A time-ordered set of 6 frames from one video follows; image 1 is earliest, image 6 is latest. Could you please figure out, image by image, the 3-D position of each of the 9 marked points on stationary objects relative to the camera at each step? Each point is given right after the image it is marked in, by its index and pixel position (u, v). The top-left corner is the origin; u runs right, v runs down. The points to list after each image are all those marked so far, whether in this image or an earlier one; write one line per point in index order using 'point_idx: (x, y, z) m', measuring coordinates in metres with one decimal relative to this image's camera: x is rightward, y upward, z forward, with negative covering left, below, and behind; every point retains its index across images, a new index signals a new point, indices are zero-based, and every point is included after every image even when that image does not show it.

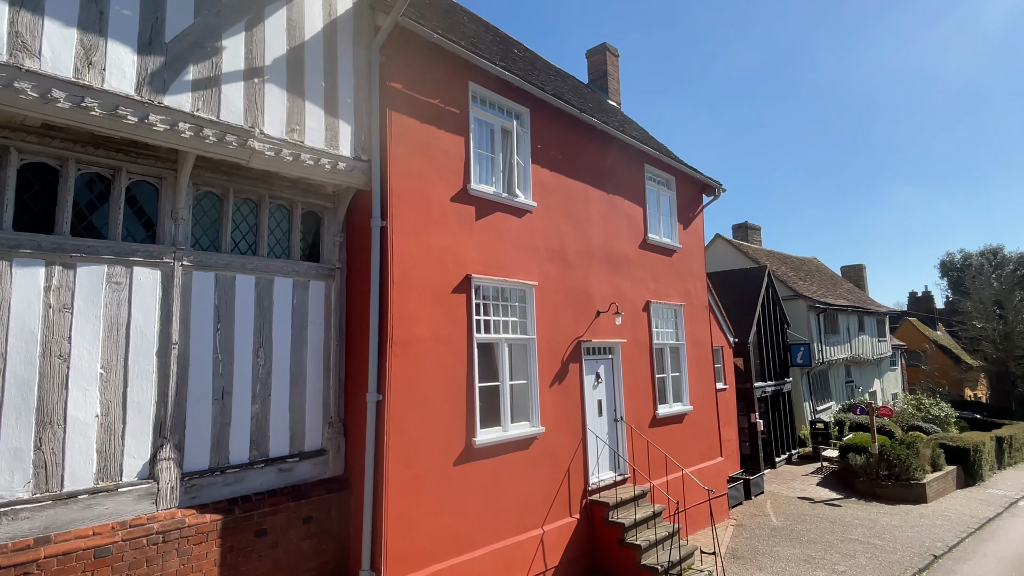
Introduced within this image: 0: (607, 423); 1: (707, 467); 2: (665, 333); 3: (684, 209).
0: (+1.3, -1.9, +8.8) m
1: (+3.4, -3.1, +10.9) m
2: (+2.6, -0.8, +10.7) m
3: (+3.2, +1.4, +11.6) m
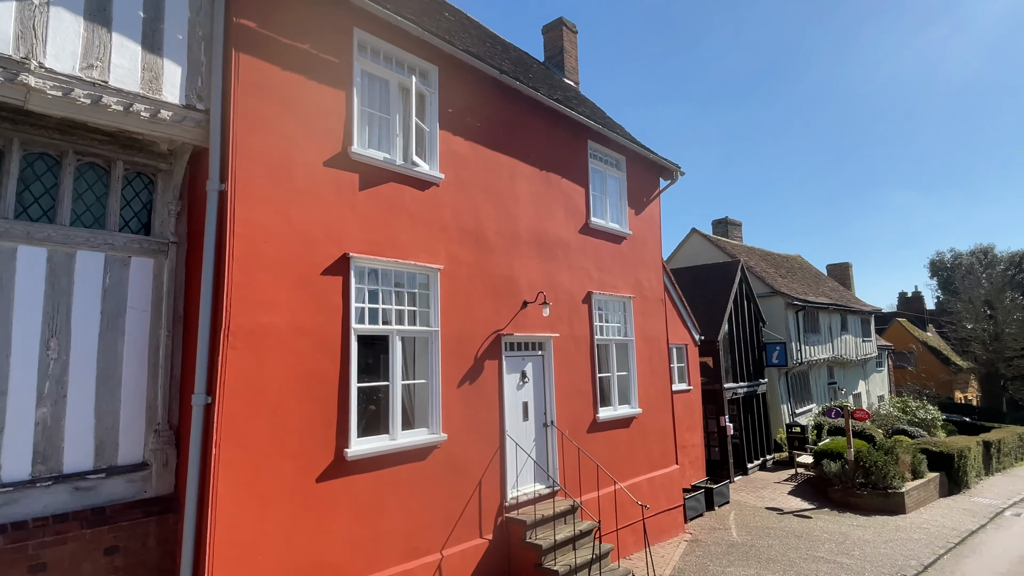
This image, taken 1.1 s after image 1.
0: (+0.3, -1.7, +7.8) m
1: (+2.3, -3.0, +9.9) m
2: (+1.5, -0.6, +9.6) m
3: (+2.1, +1.6, +10.5) m
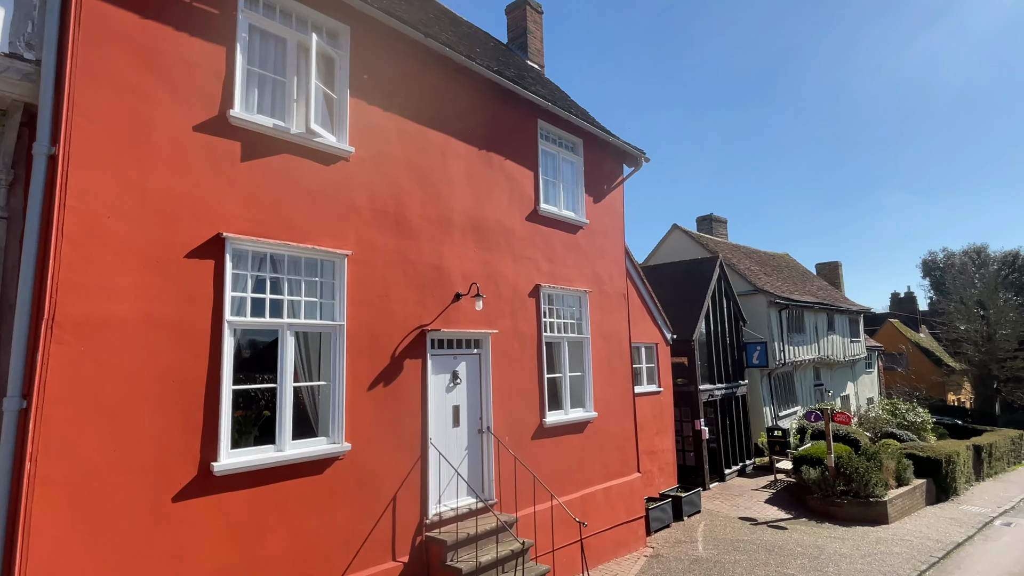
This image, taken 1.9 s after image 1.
0: (-0.5, -1.6, +7.0) m
1: (+1.5, -2.9, +9.1) m
2: (+0.7, -0.5, +8.8) m
3: (+1.3, +1.7, +9.7) m
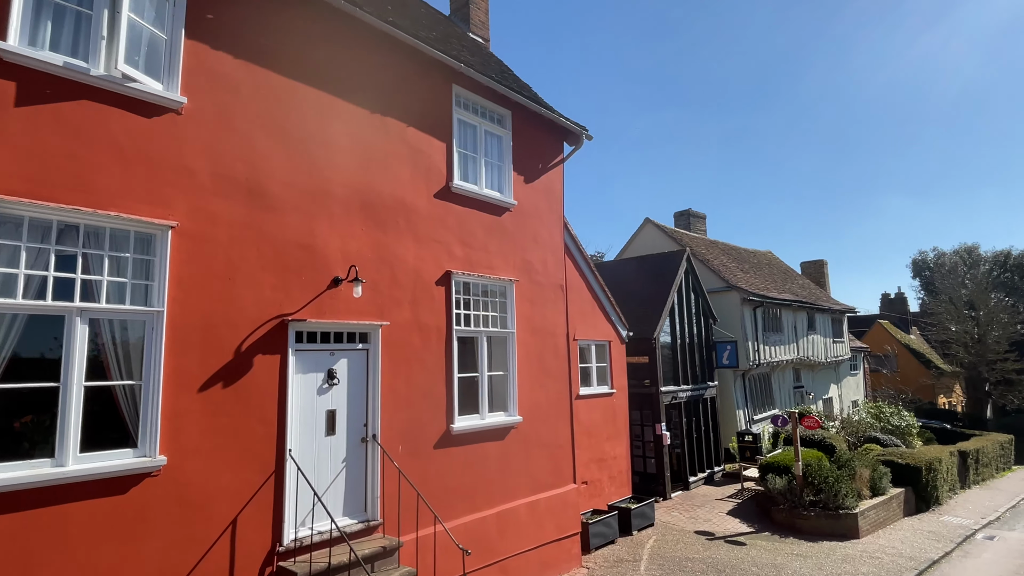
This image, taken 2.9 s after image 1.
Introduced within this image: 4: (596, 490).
0: (-1.6, -1.5, +6.0) m
1: (+0.4, -2.7, +8.1) m
2: (-0.4, -0.4, +7.8) m
3: (+0.2, +1.8, +8.7) m
4: (+1.4, -3.4, +10.6) m
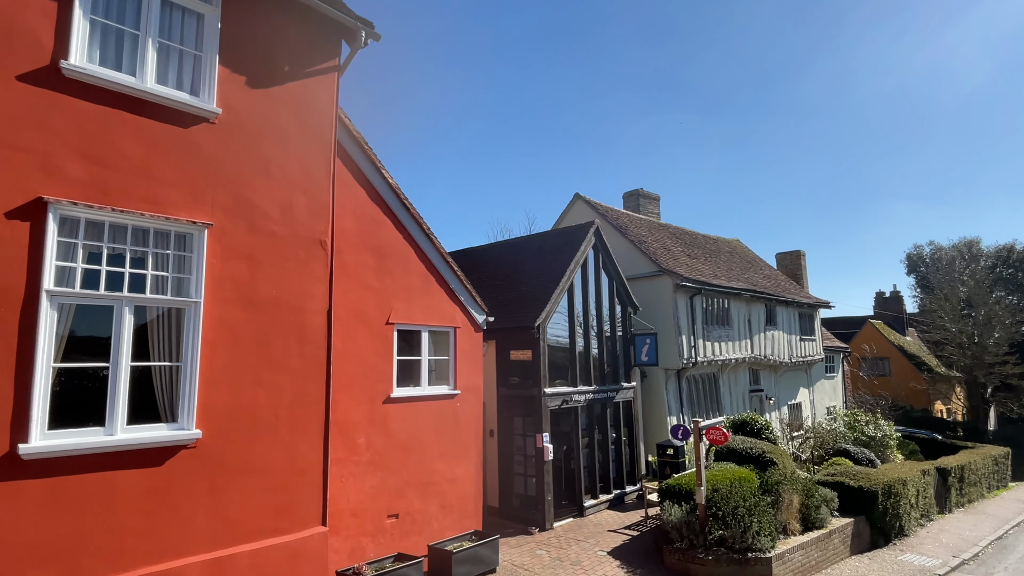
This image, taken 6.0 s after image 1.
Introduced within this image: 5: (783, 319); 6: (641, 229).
0: (-4.3, -1.0, +3.3) m
1: (-2.3, -2.3, +5.4) m
2: (-3.0, +0.1, +5.1) m
3: (-2.4, +2.3, +6.1) m
4: (-1.2, -3.0, +7.9) m
5: (+8.4, -1.0, +19.6) m
6: (+3.6, +1.6, +17.5) m
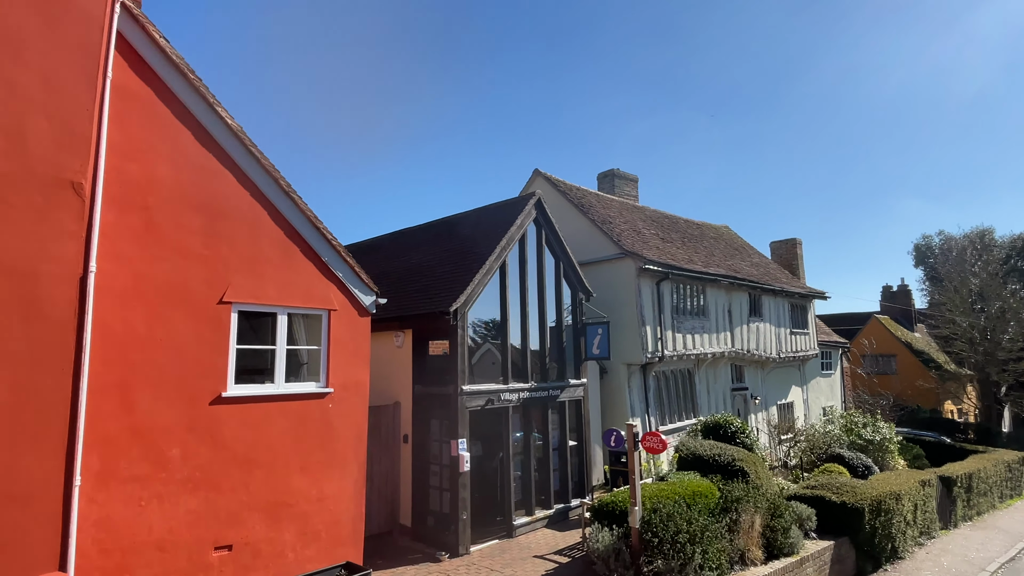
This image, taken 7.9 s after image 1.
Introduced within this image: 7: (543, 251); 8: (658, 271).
0: (-5.7, -0.7, +1.7) m
1: (-3.6, -2.0, +3.8) m
2: (-4.4, +0.4, +3.5) m
3: (-3.7, +2.6, +4.5) m
4: (-2.5, -2.7, +6.2) m
5: (+7.3, -0.6, +17.8) m
6: (+2.4, +2.0, +15.8) m
7: (+0.6, +0.6, +11.0) m
8: (+3.0, +0.3, +13.1) m
